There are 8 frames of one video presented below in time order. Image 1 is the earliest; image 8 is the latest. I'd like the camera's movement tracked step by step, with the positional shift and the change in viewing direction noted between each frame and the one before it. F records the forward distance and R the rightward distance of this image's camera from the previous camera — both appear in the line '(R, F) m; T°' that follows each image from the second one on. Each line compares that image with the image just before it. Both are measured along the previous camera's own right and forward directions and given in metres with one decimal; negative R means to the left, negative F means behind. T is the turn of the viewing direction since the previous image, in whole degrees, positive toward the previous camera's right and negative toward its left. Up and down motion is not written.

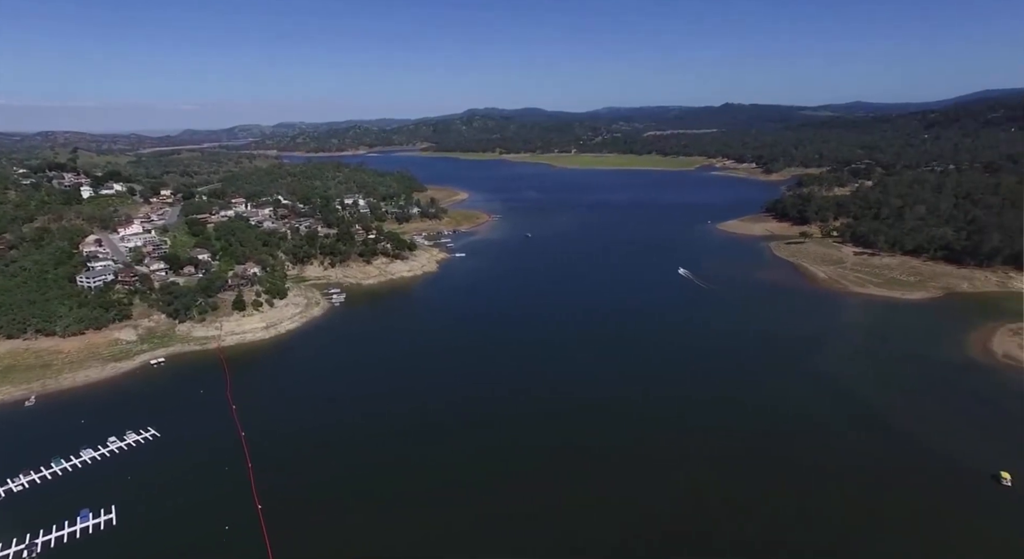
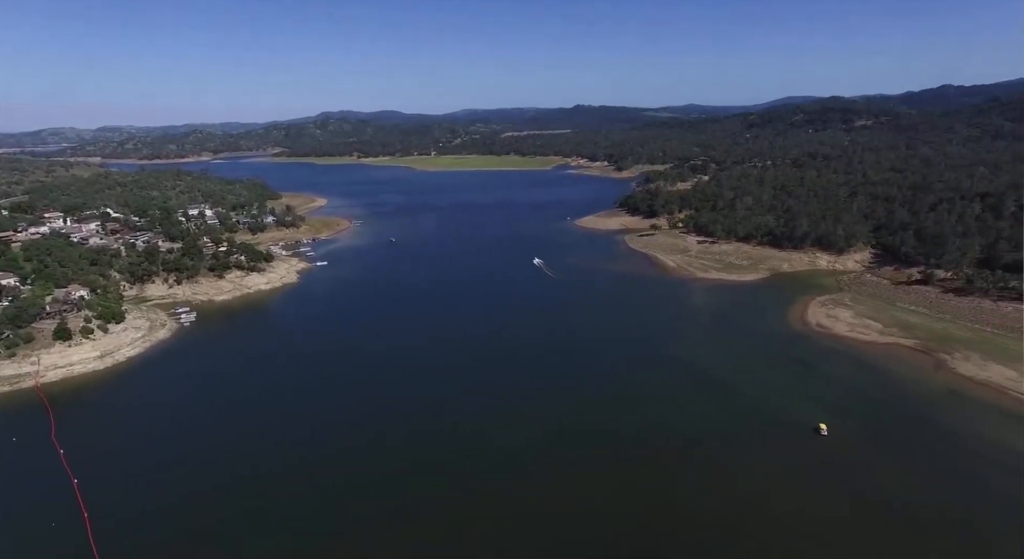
(+0.5, -0.3) m; +12°
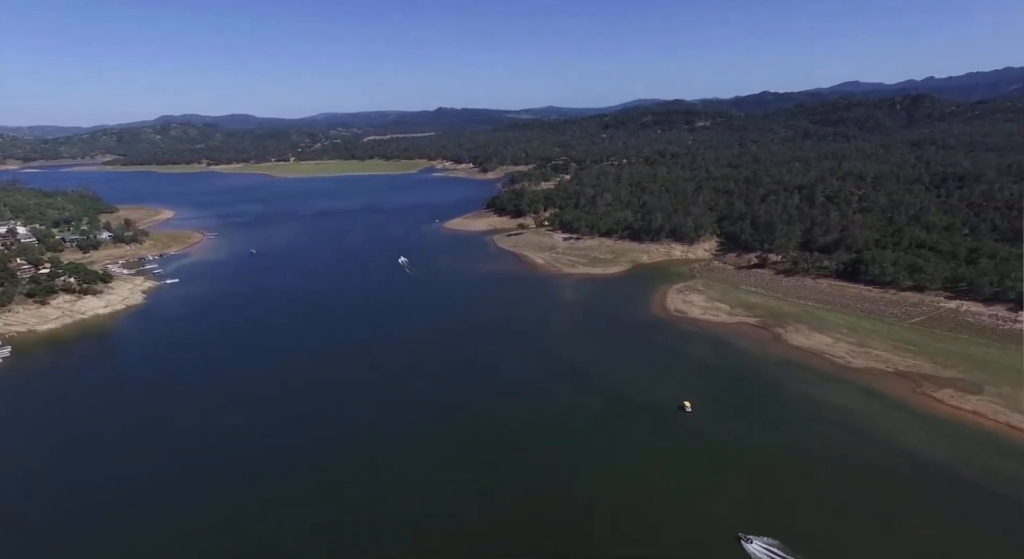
(-0.1, -0.1) m; +12°
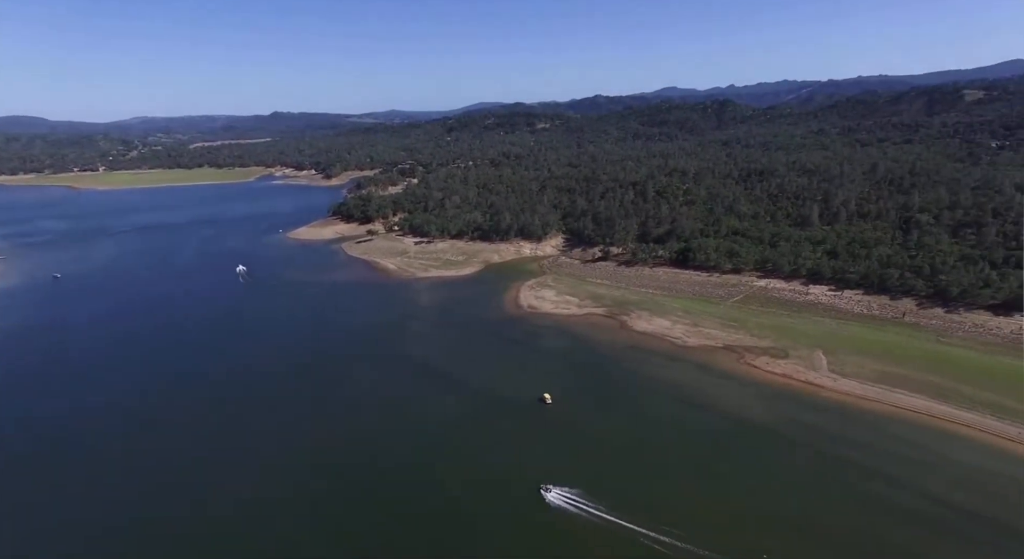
(+0.1, +0.4) m; +14°
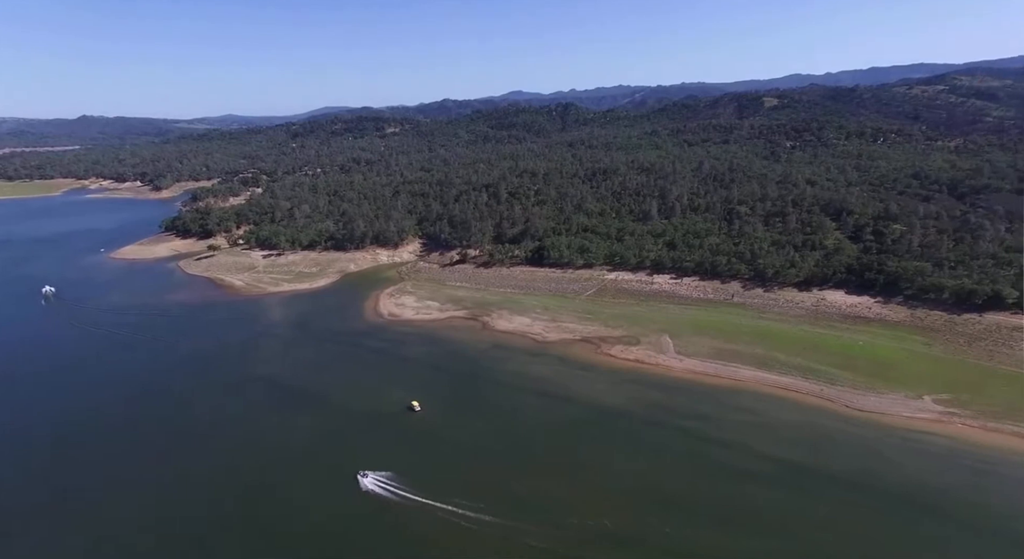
(+0.2, -0.2) m; +13°
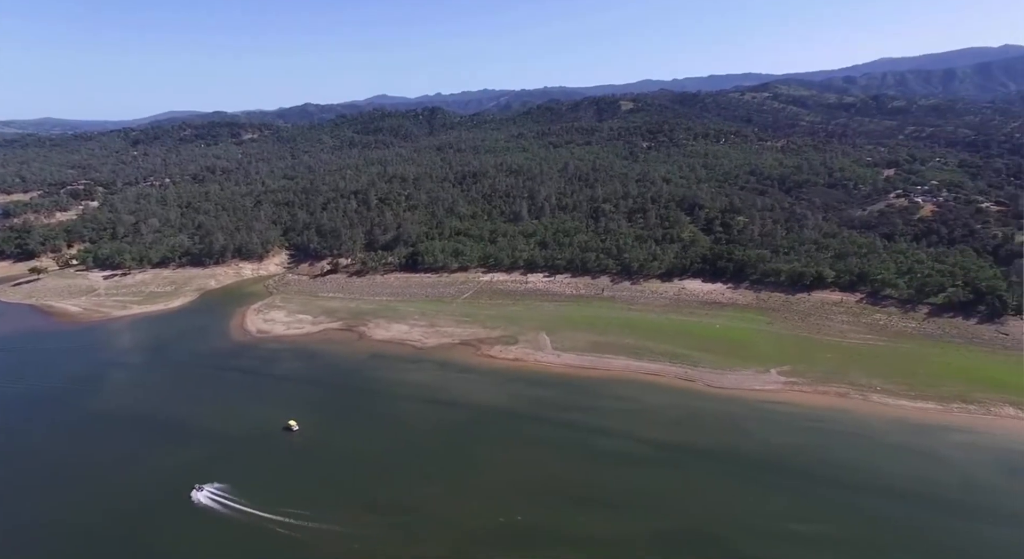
(+0.1, -0.2) m; +11°
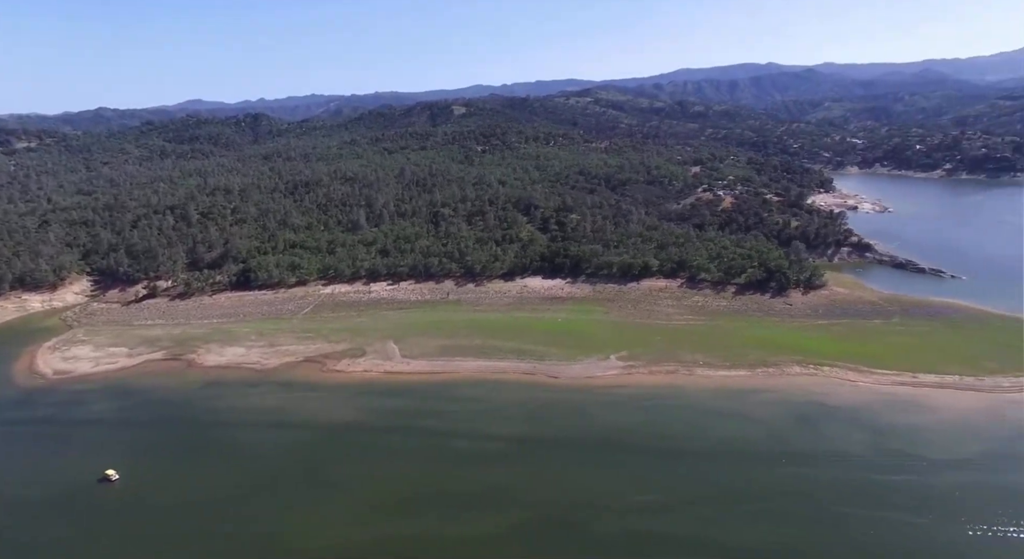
(+0.2, -0.2) m; +14°
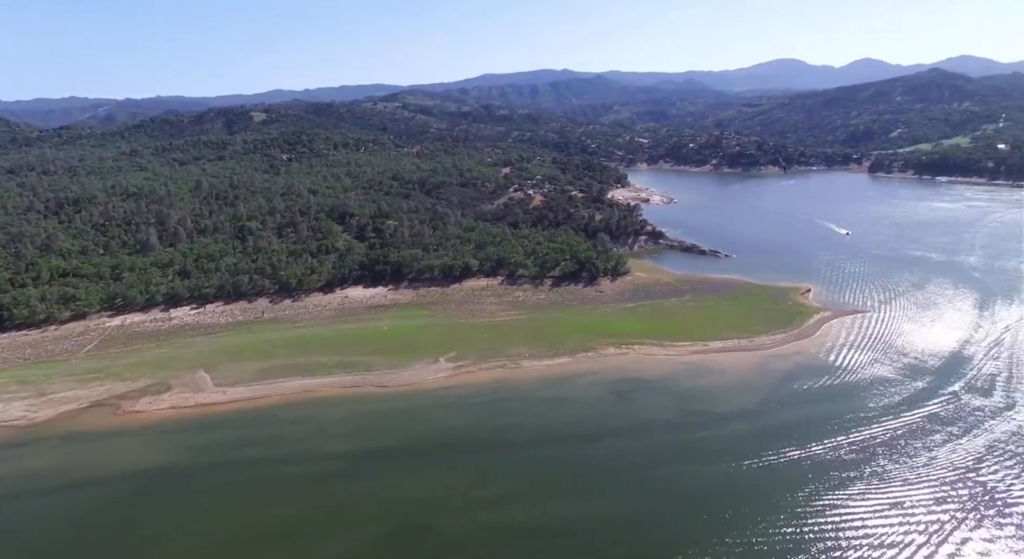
(+0.2, -0.2) m; +16°
